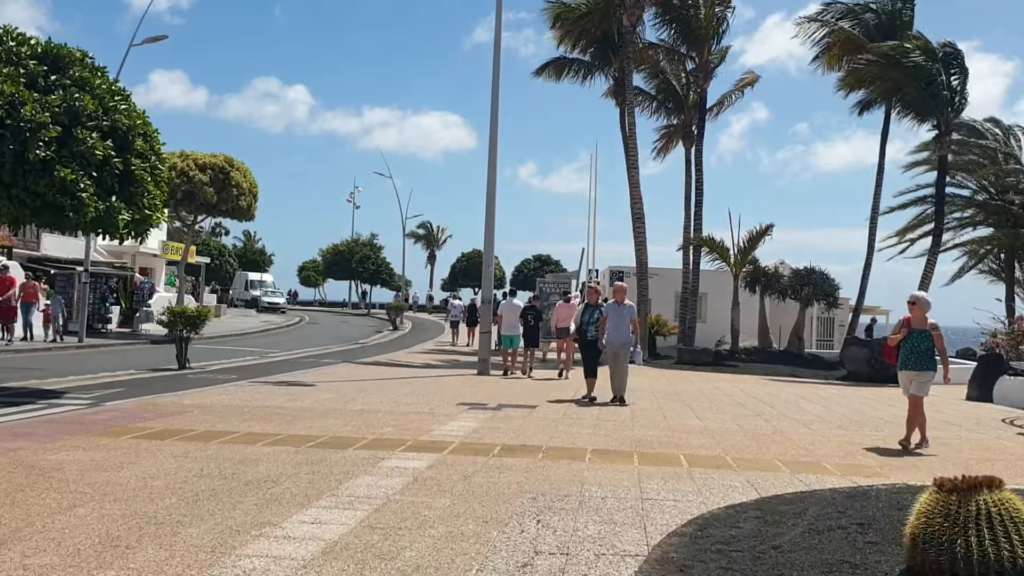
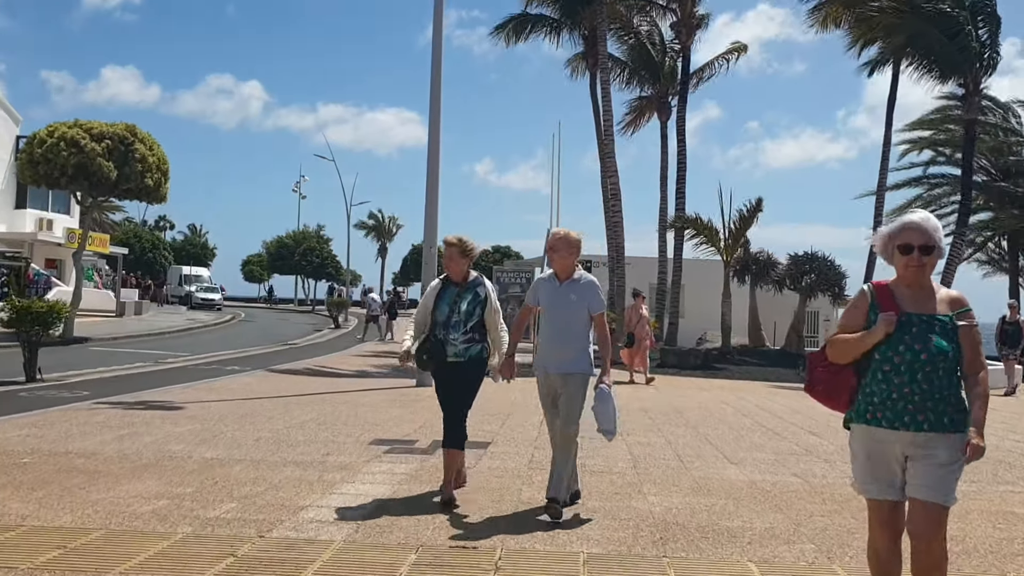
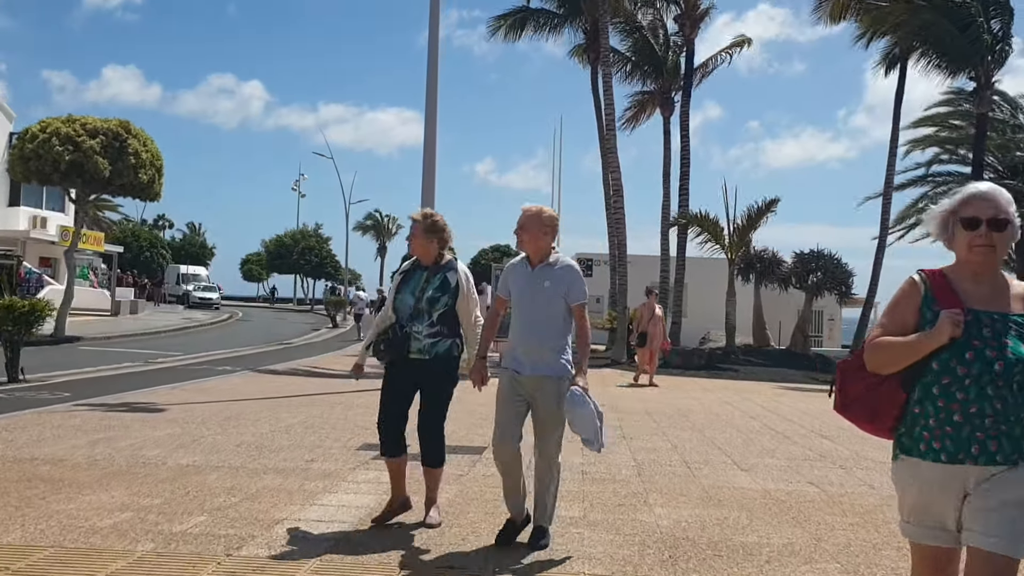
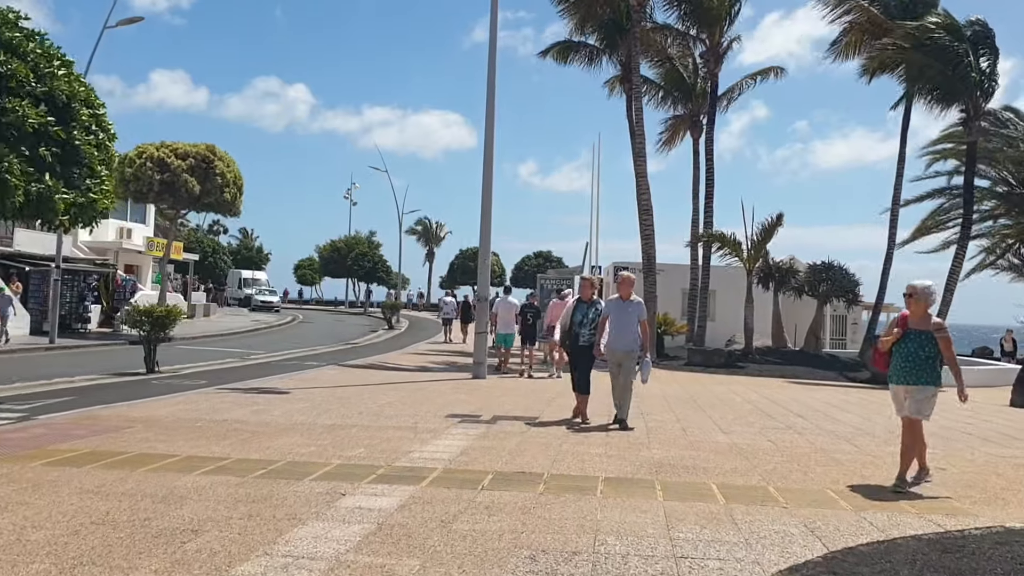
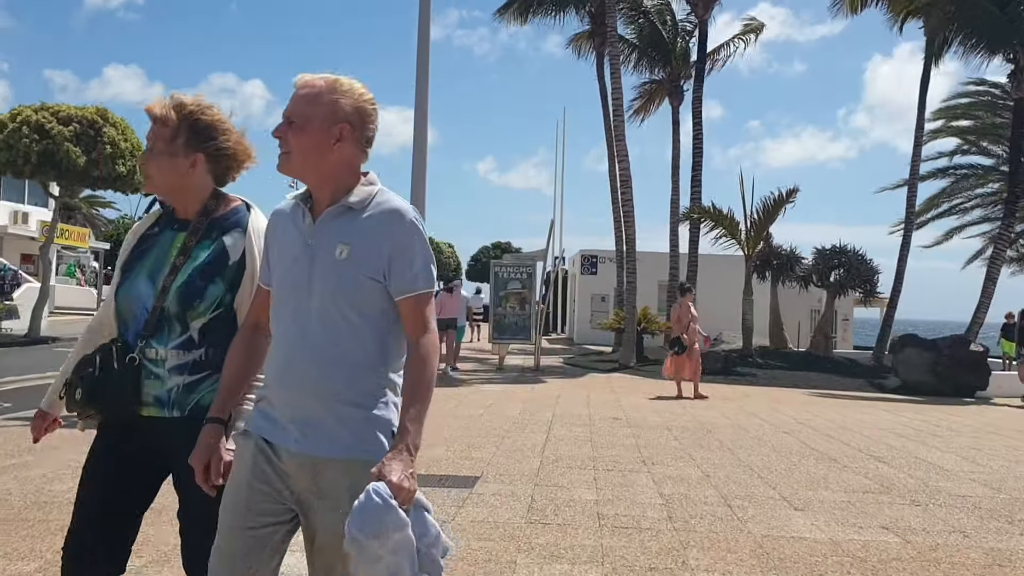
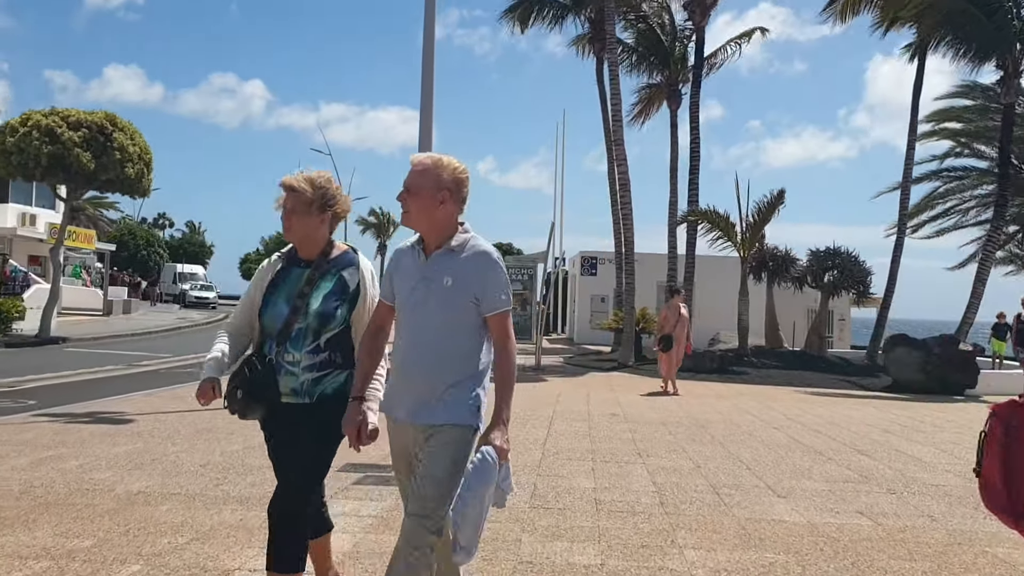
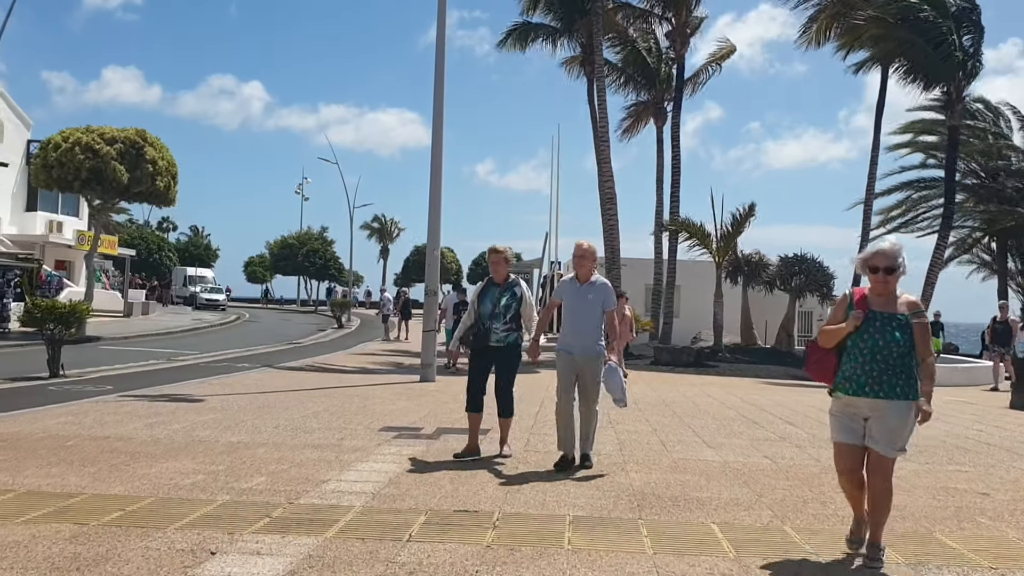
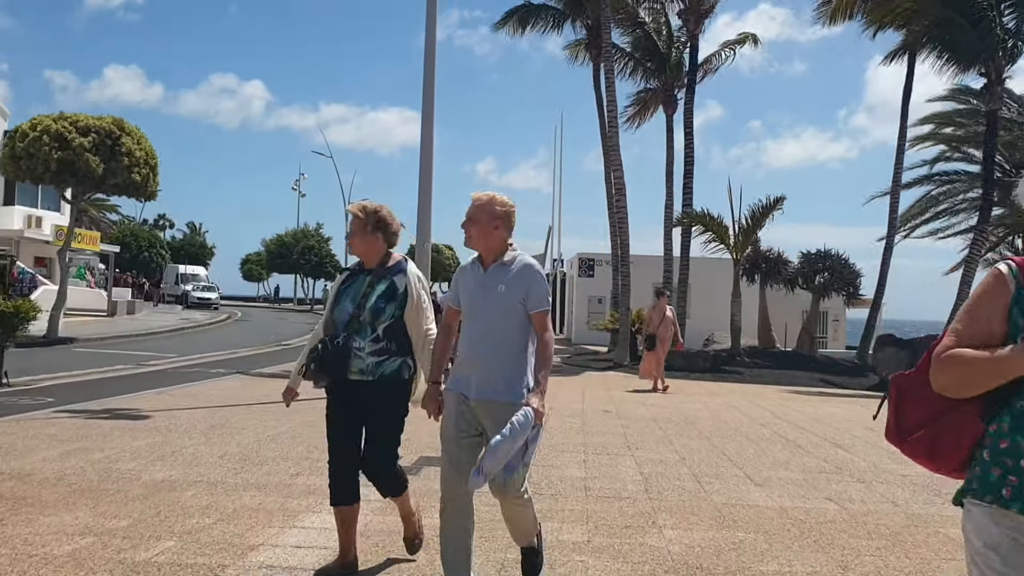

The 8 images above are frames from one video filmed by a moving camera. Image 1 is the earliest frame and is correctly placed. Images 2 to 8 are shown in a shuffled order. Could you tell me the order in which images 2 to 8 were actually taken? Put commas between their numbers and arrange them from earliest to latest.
4, 7, 2, 3, 8, 6, 5
